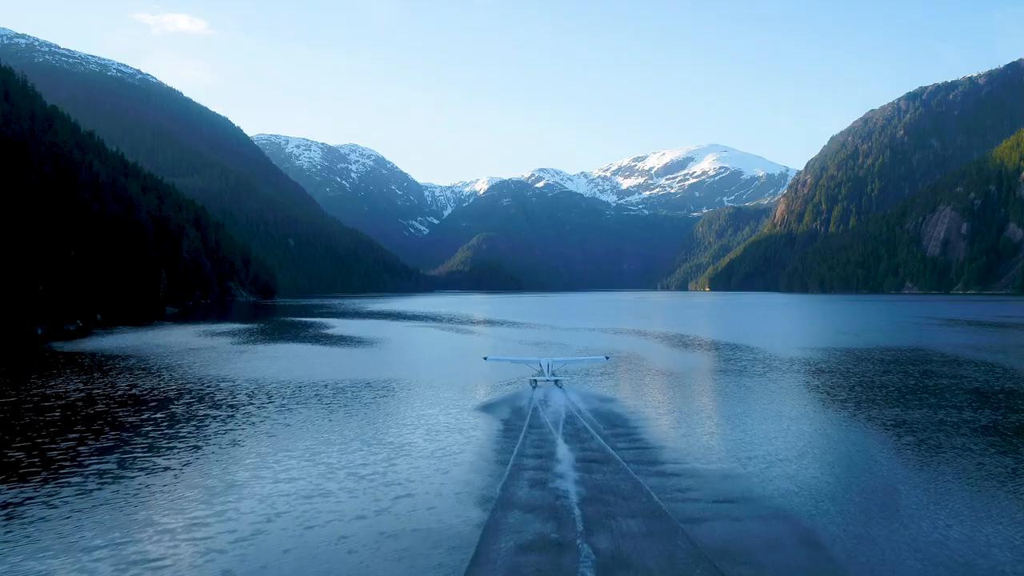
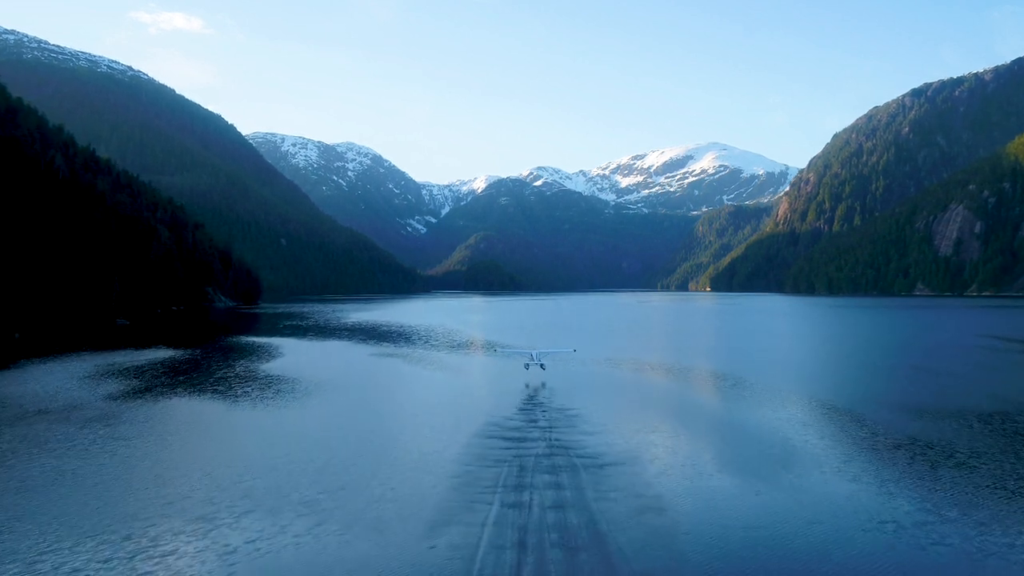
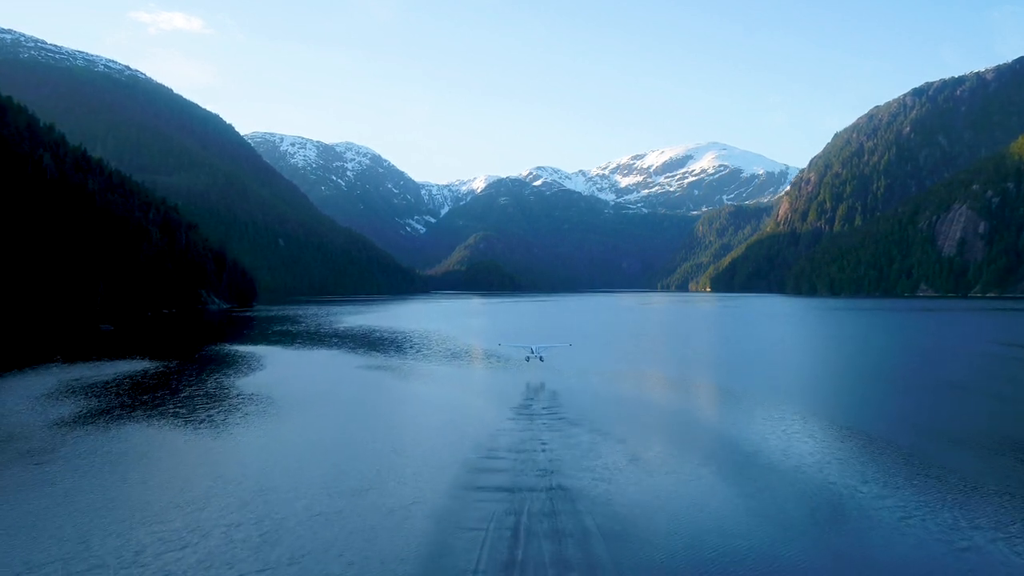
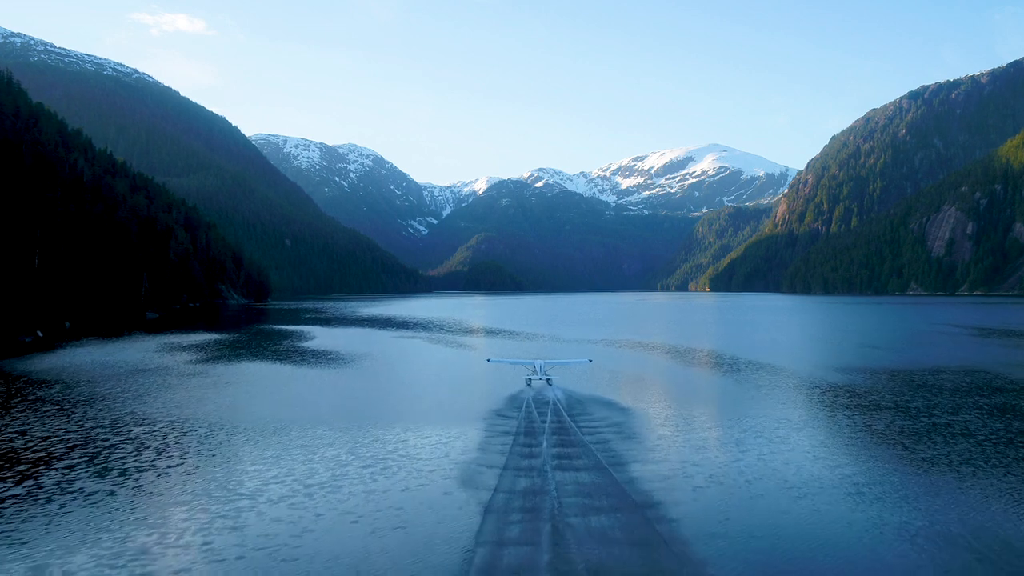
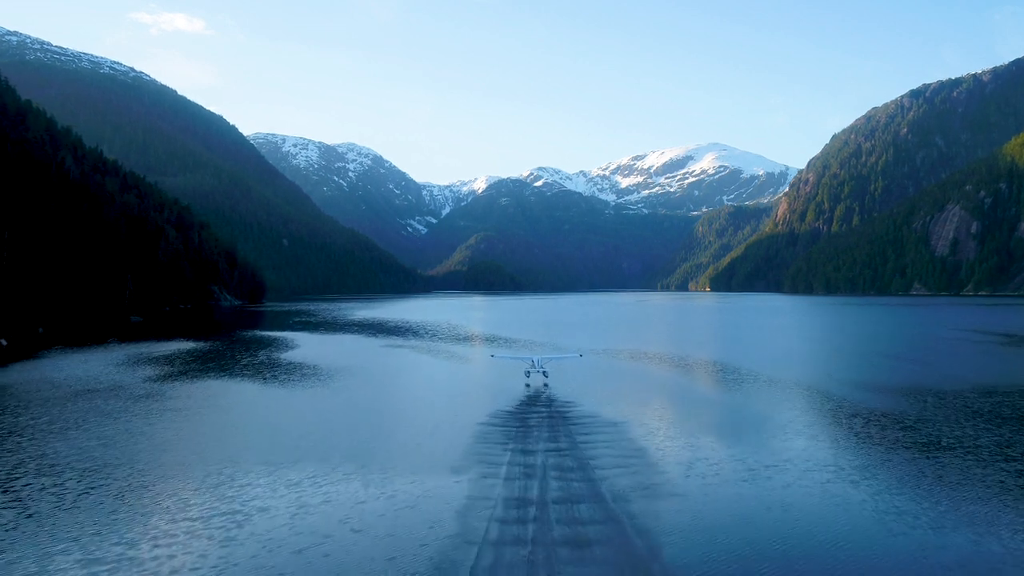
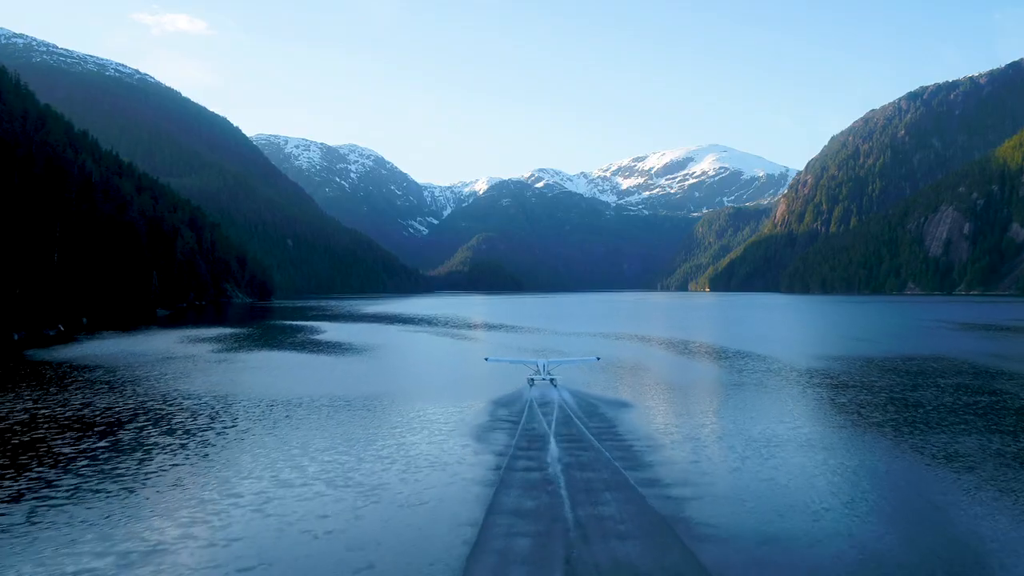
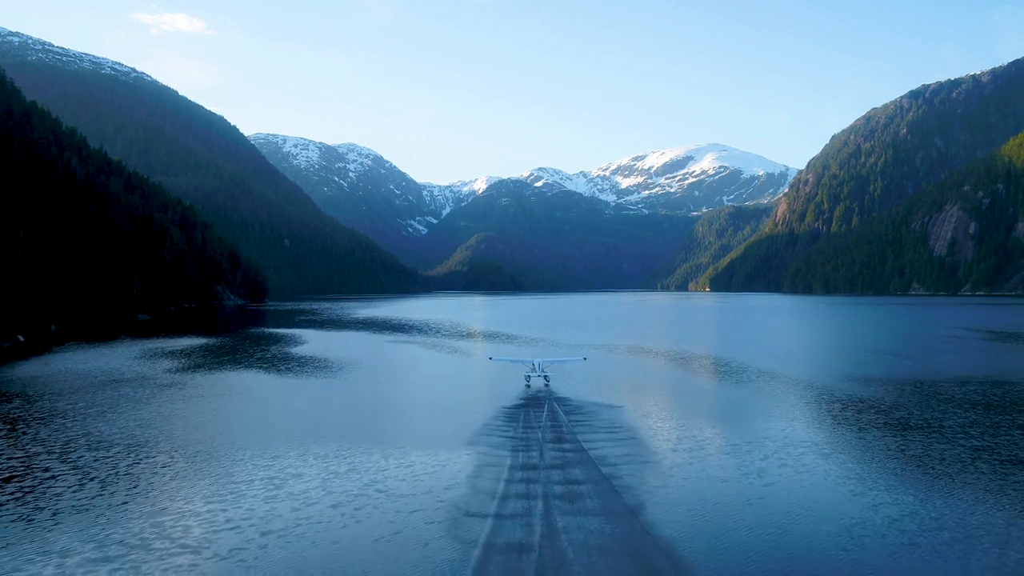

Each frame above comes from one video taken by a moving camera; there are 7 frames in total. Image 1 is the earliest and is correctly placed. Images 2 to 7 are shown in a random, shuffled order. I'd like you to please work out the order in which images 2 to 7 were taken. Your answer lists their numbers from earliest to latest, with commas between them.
6, 4, 7, 5, 2, 3
